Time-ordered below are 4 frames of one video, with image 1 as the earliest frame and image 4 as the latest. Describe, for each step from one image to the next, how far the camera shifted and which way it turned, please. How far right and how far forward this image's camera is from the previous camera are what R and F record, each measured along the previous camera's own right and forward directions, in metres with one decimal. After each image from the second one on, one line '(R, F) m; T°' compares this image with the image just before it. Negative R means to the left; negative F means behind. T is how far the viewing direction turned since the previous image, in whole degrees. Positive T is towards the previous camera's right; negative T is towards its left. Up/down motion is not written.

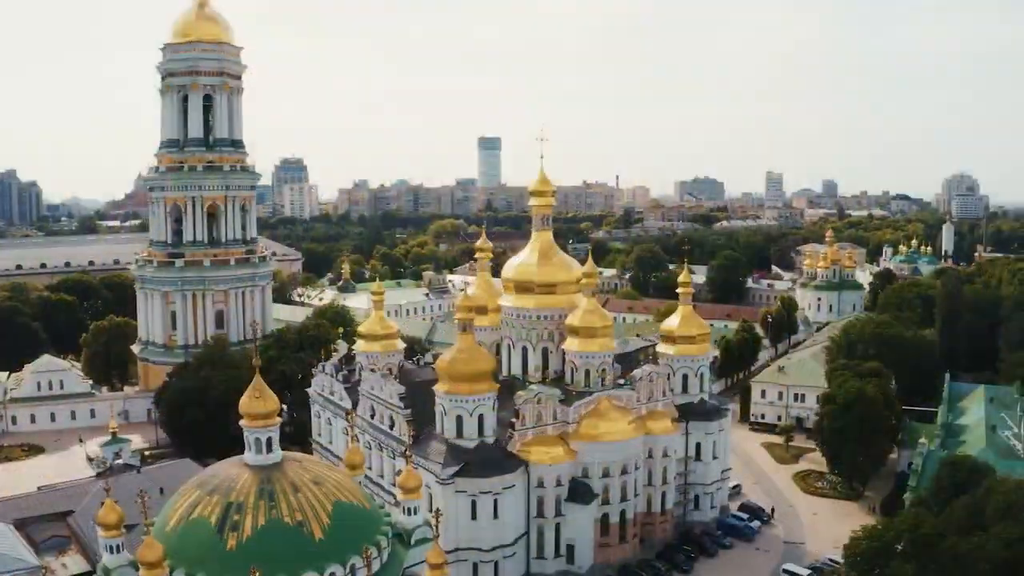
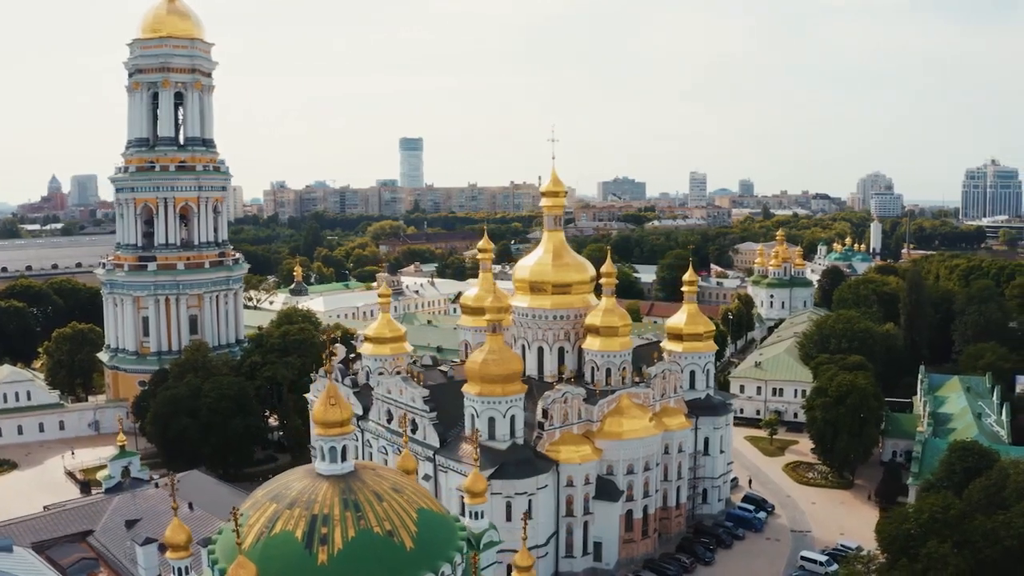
(-3.8, +0.2) m; +6°
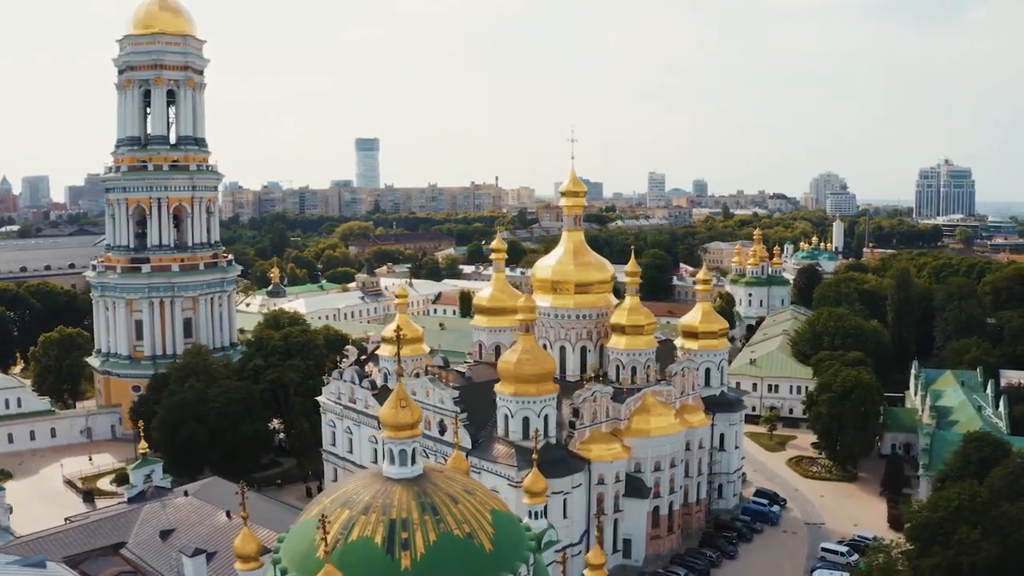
(-2.7, +0.1) m; +3°
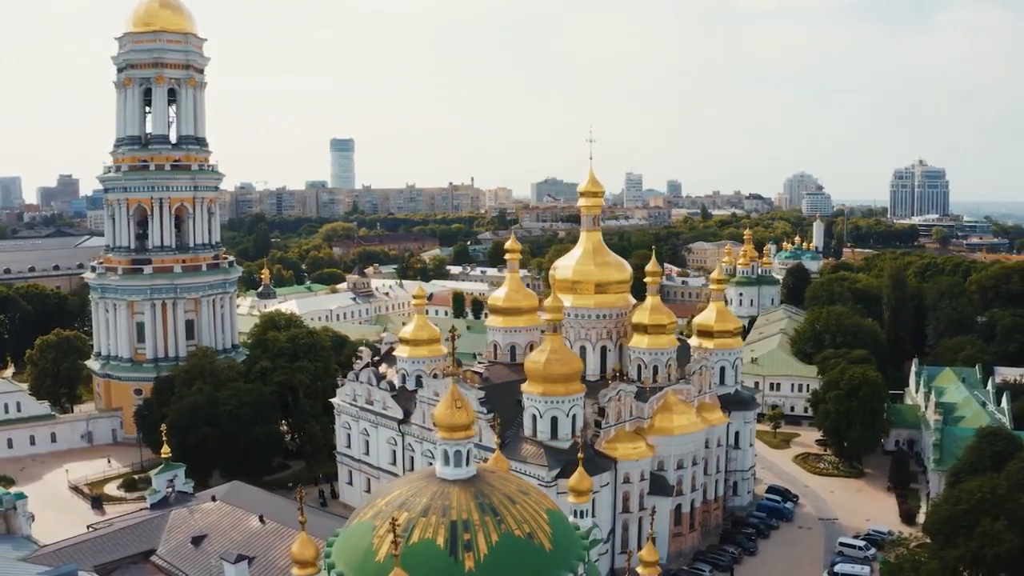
(-1.9, +0.1) m; +2°
